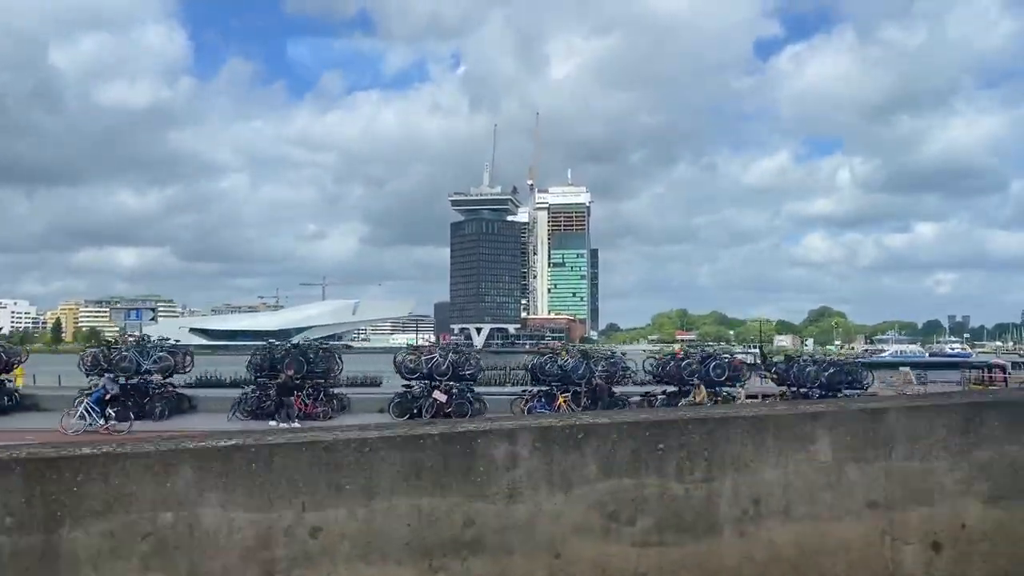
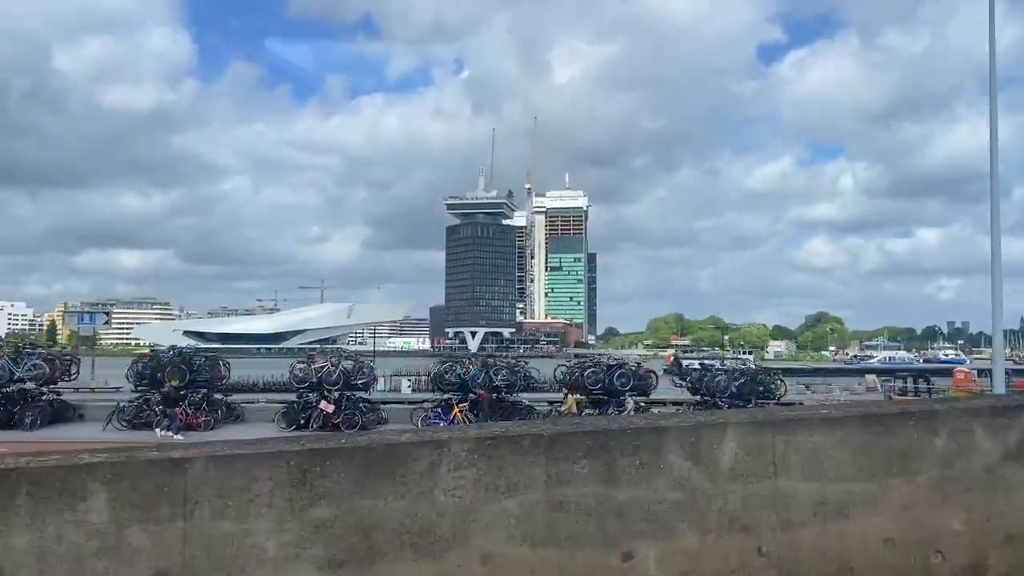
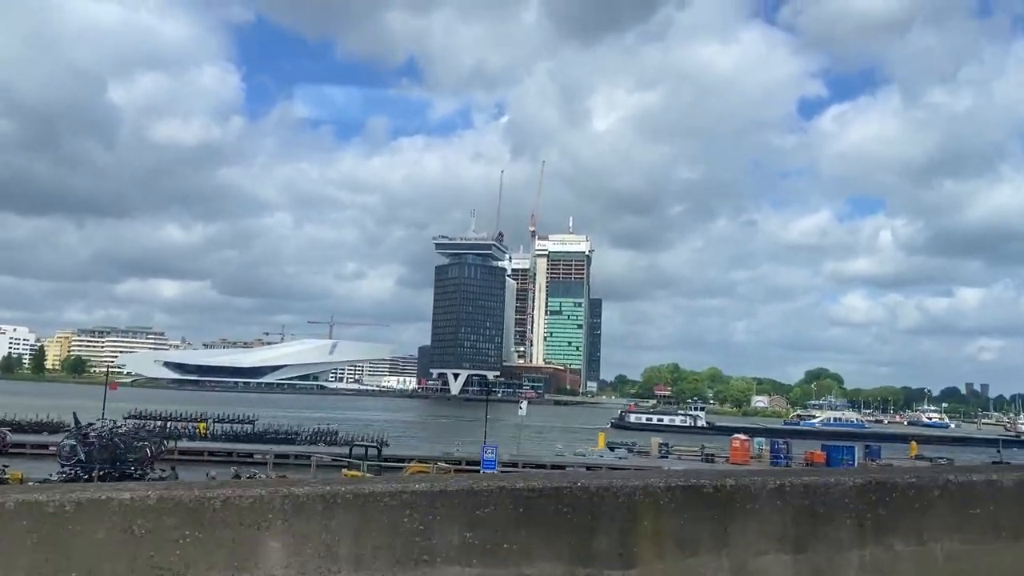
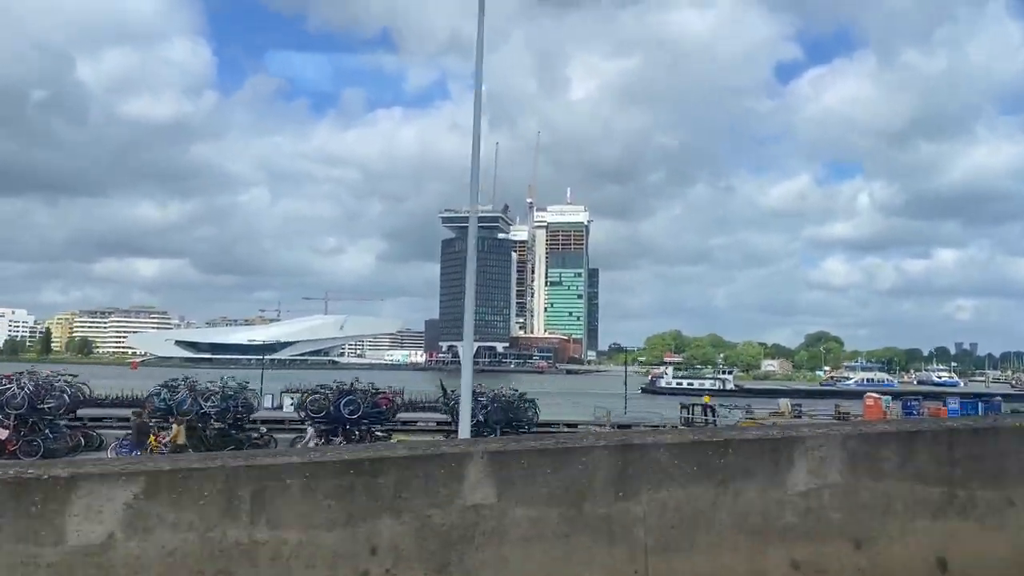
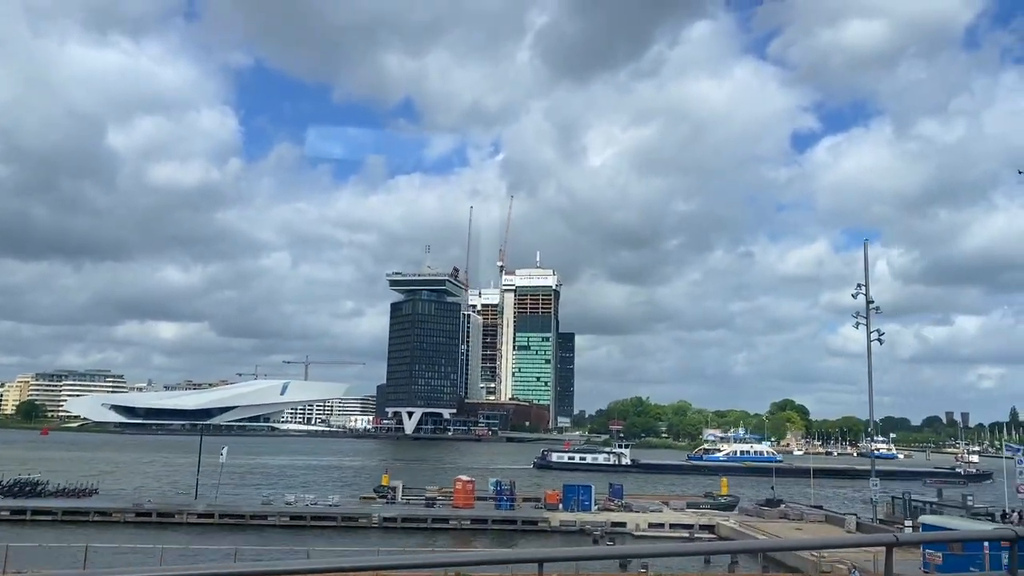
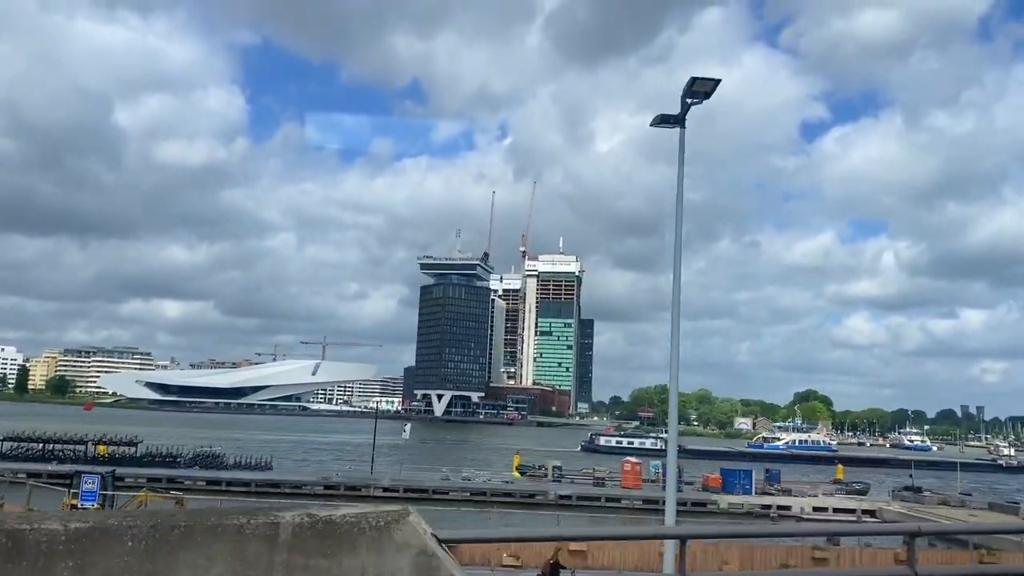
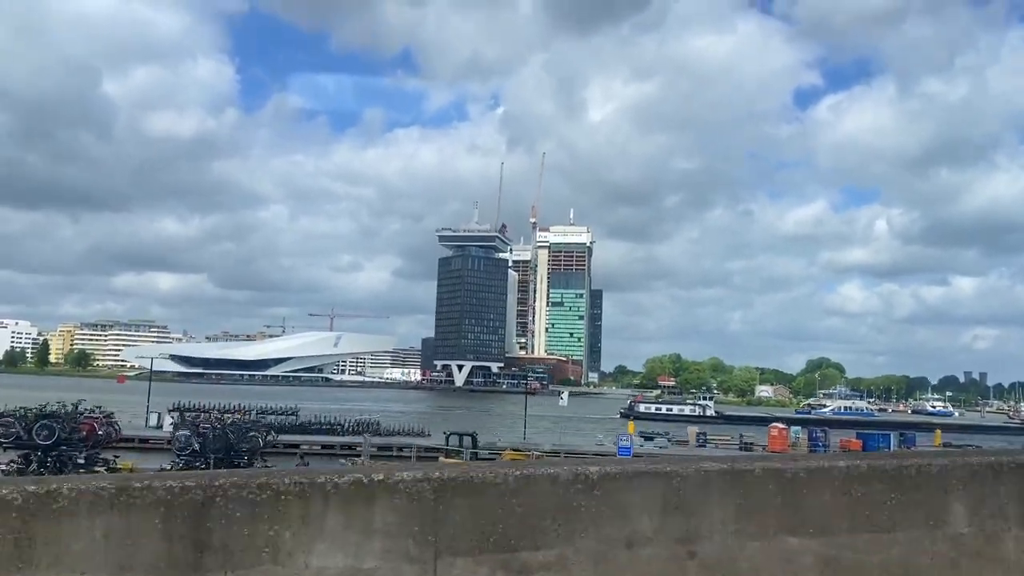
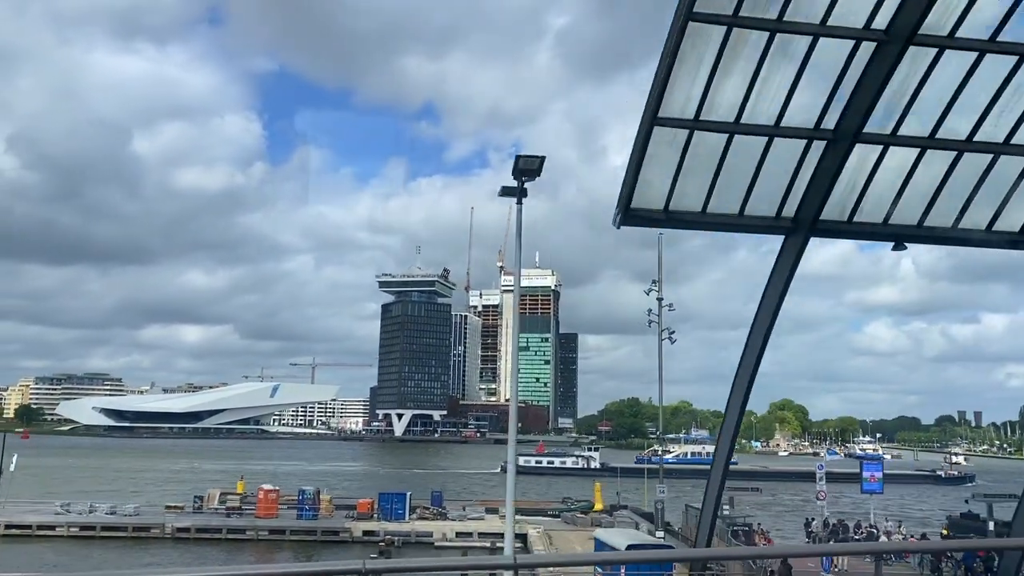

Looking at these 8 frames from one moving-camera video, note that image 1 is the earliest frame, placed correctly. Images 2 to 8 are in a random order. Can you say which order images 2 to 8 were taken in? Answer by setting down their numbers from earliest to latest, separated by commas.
2, 4, 7, 3, 6, 5, 8
